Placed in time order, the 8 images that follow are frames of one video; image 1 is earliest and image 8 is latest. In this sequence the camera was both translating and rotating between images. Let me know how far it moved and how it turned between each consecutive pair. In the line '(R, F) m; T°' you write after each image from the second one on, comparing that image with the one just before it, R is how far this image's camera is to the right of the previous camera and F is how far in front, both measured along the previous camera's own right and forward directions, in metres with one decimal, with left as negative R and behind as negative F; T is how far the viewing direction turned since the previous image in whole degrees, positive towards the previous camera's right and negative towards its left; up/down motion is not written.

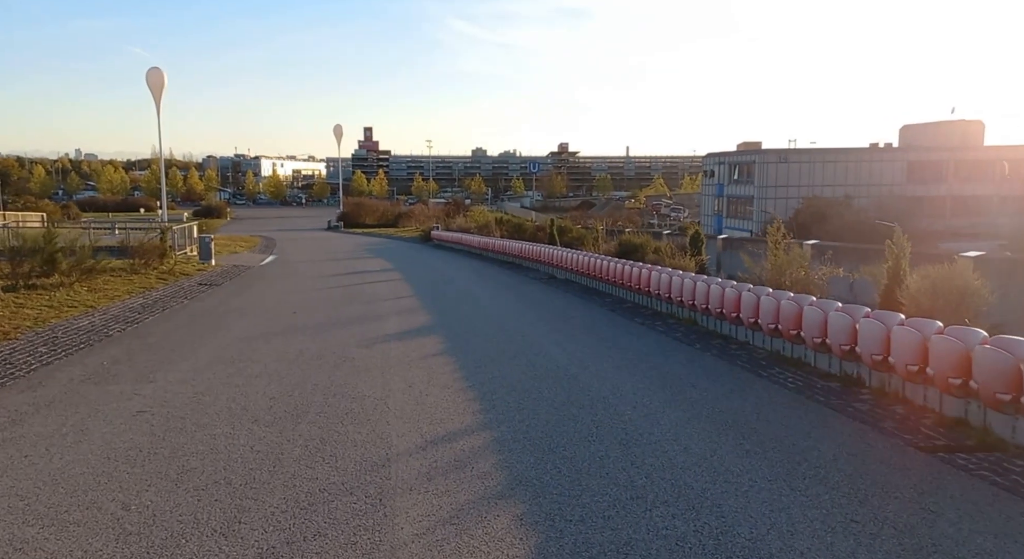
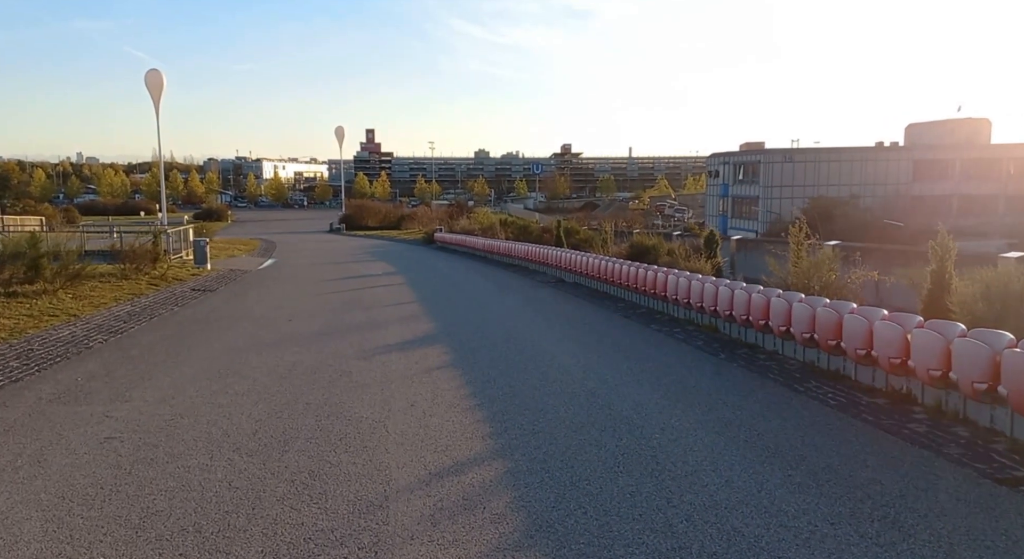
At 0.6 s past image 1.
(-0.1, +0.7) m; 0°
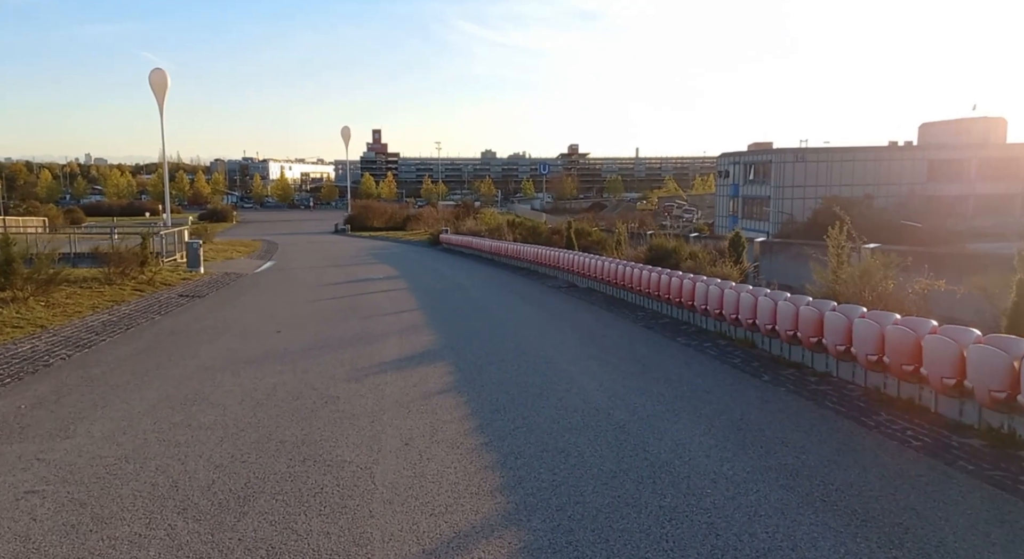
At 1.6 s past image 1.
(-0.1, +1.1) m; -1°
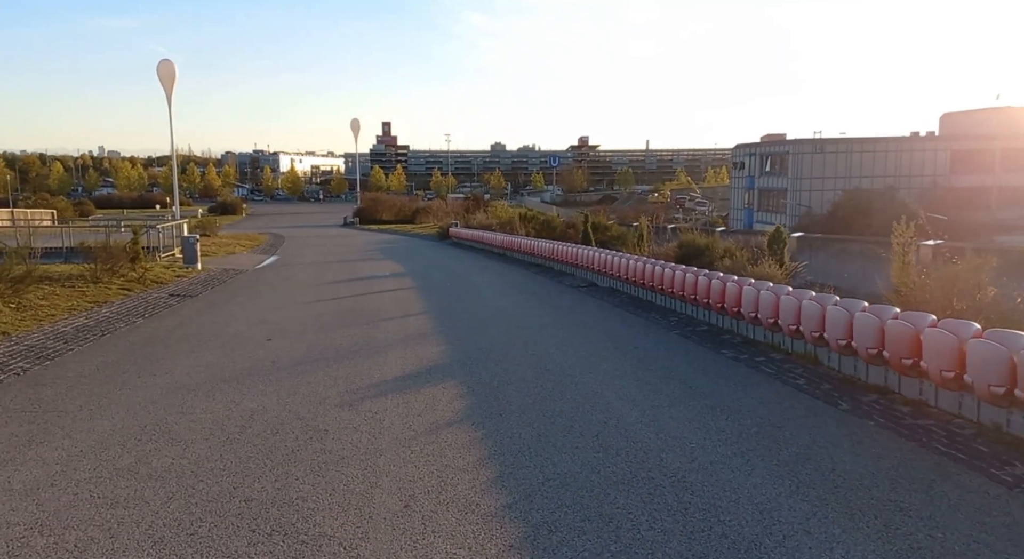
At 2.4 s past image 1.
(-0.1, +1.3) m; -1°
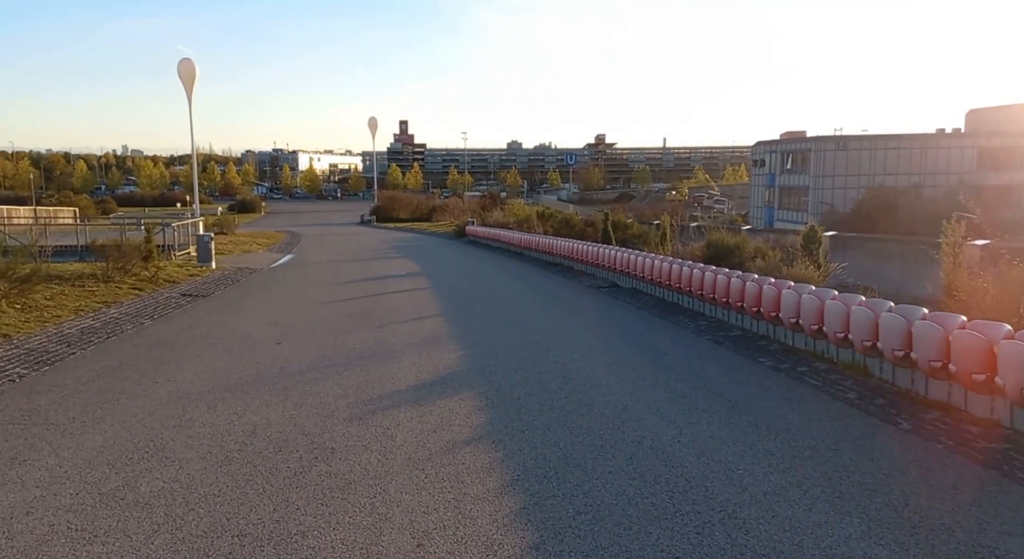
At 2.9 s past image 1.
(-0.1, +0.5) m; -1°
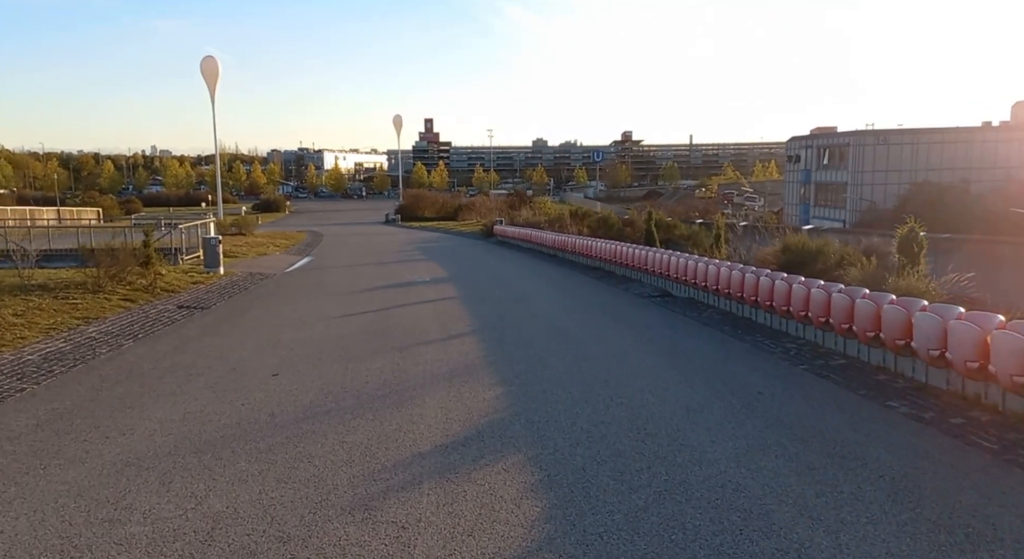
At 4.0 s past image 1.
(-0.3, +1.8) m; -2°
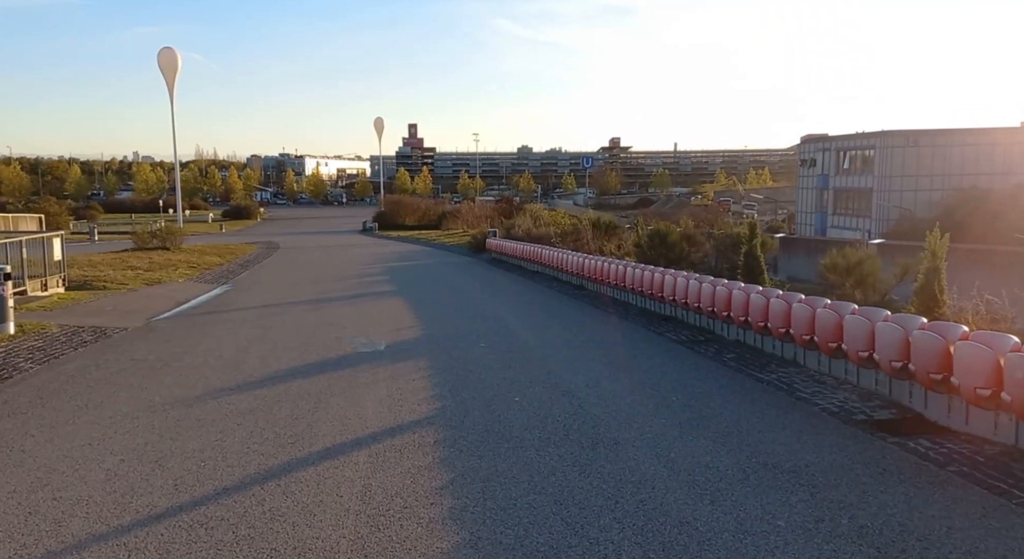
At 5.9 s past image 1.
(-0.5, +7.6) m; +1°
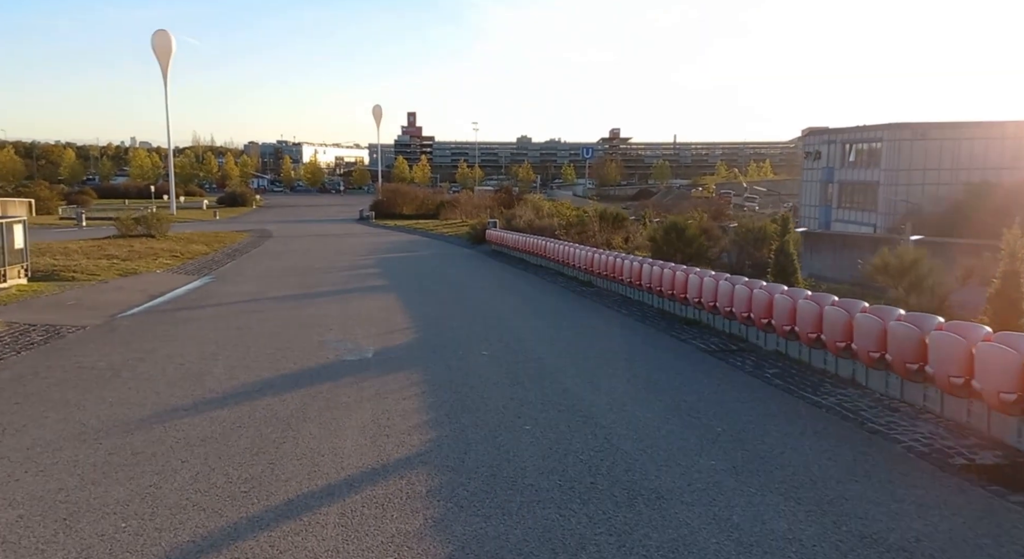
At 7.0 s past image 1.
(-0.1, +1.2) m; 0°
